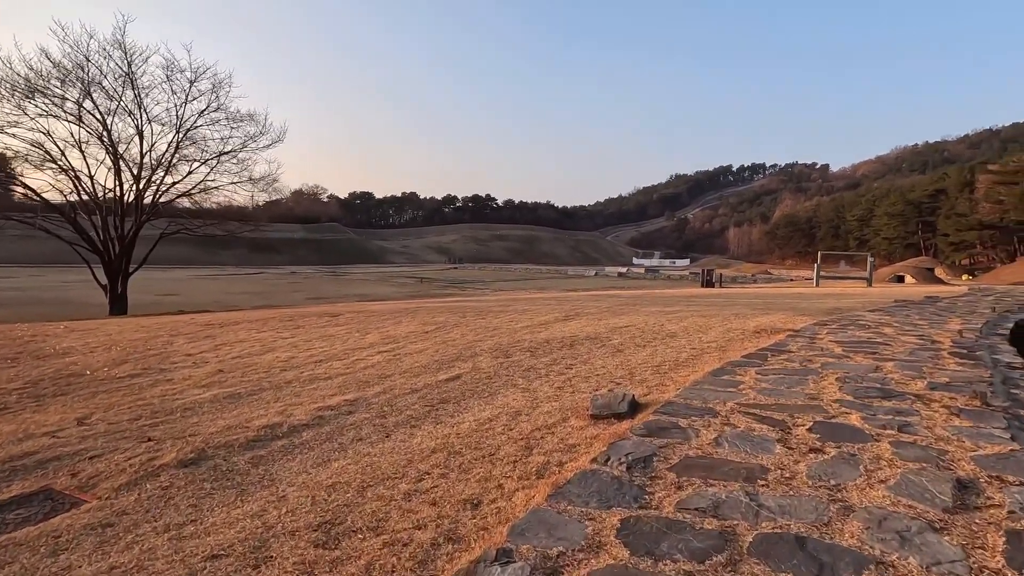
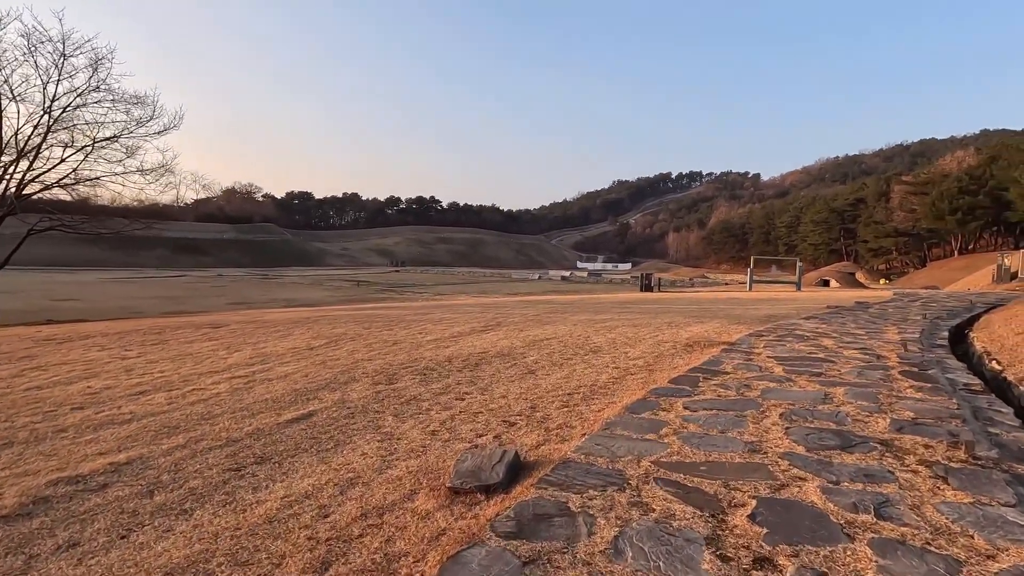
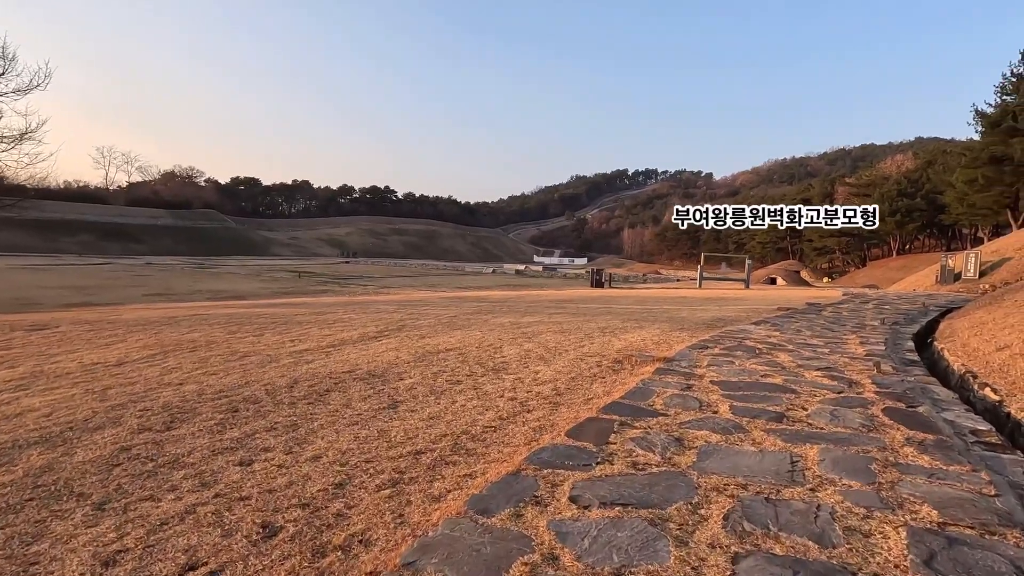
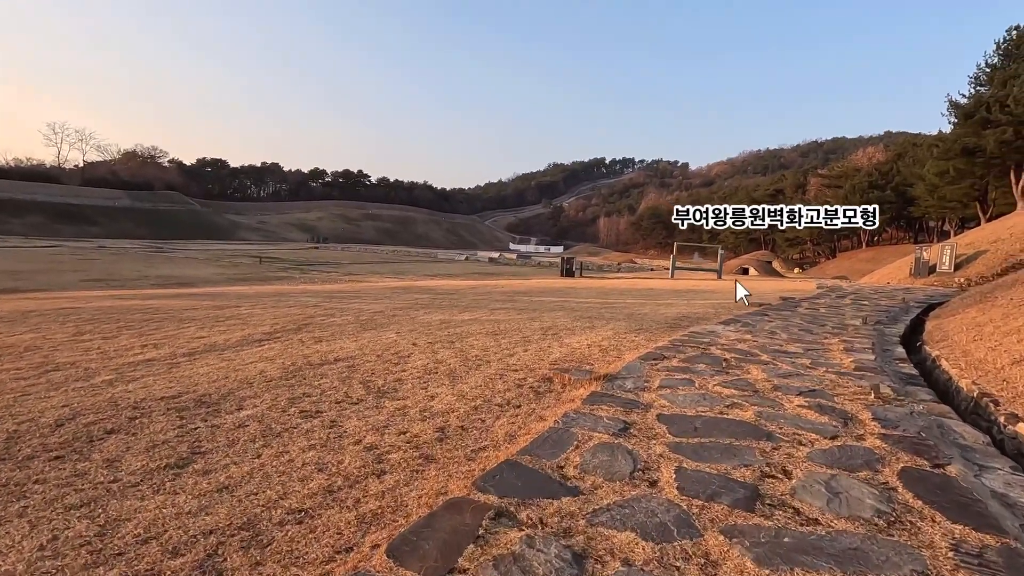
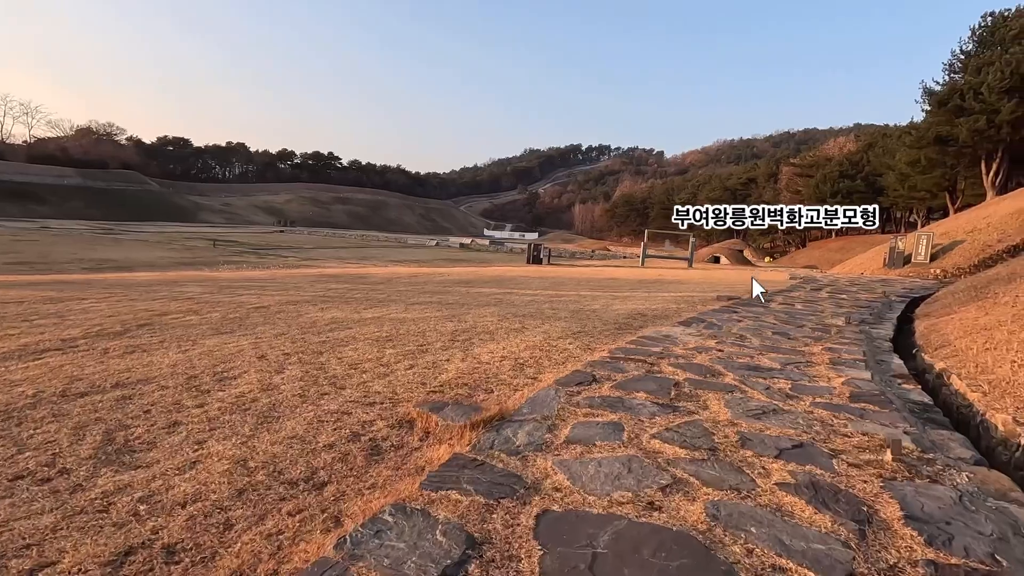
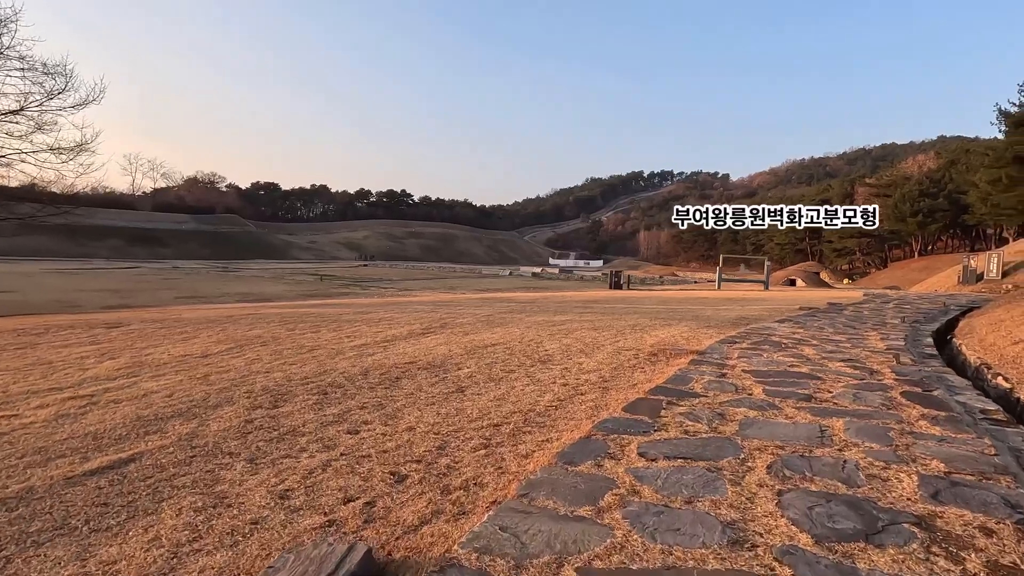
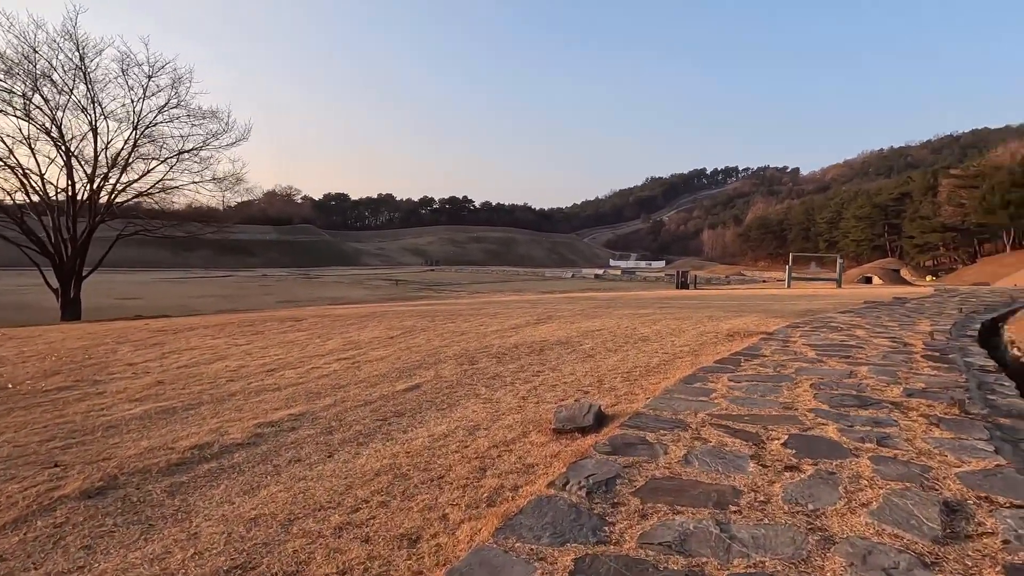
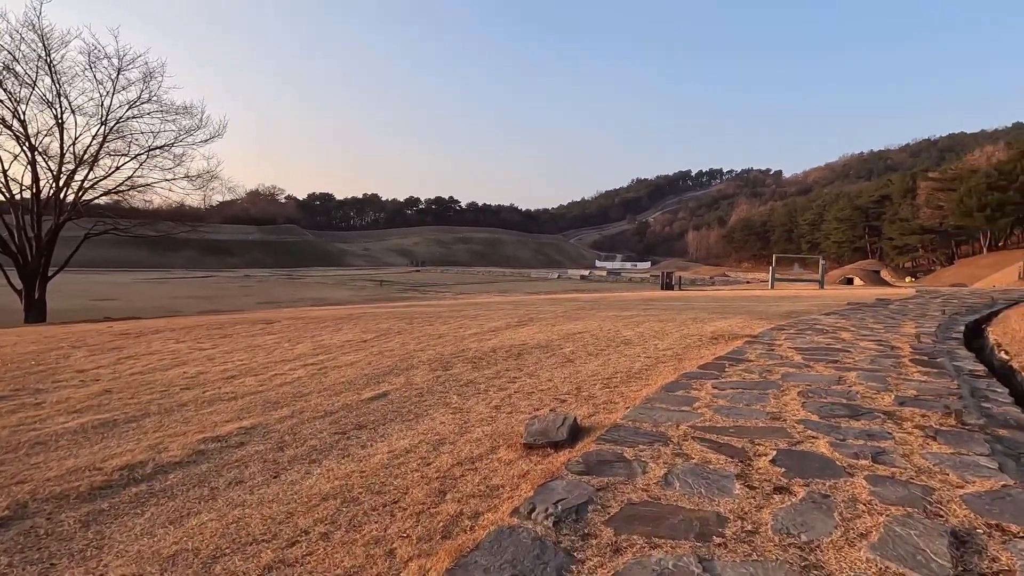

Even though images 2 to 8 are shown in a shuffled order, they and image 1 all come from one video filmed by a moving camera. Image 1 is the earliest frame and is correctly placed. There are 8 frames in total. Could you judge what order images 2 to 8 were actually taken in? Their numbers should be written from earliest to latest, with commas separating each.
7, 8, 2, 6, 3, 4, 5
